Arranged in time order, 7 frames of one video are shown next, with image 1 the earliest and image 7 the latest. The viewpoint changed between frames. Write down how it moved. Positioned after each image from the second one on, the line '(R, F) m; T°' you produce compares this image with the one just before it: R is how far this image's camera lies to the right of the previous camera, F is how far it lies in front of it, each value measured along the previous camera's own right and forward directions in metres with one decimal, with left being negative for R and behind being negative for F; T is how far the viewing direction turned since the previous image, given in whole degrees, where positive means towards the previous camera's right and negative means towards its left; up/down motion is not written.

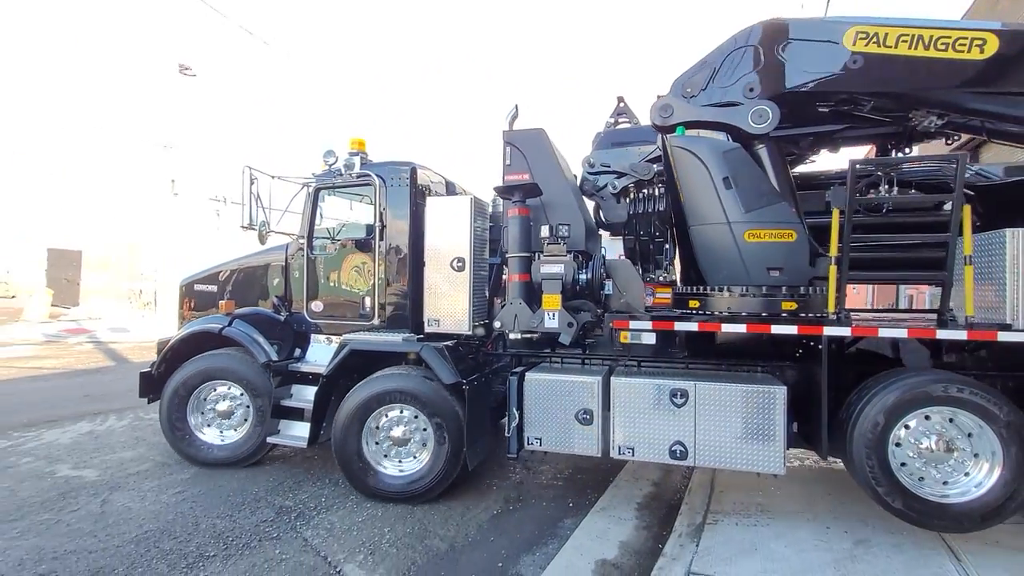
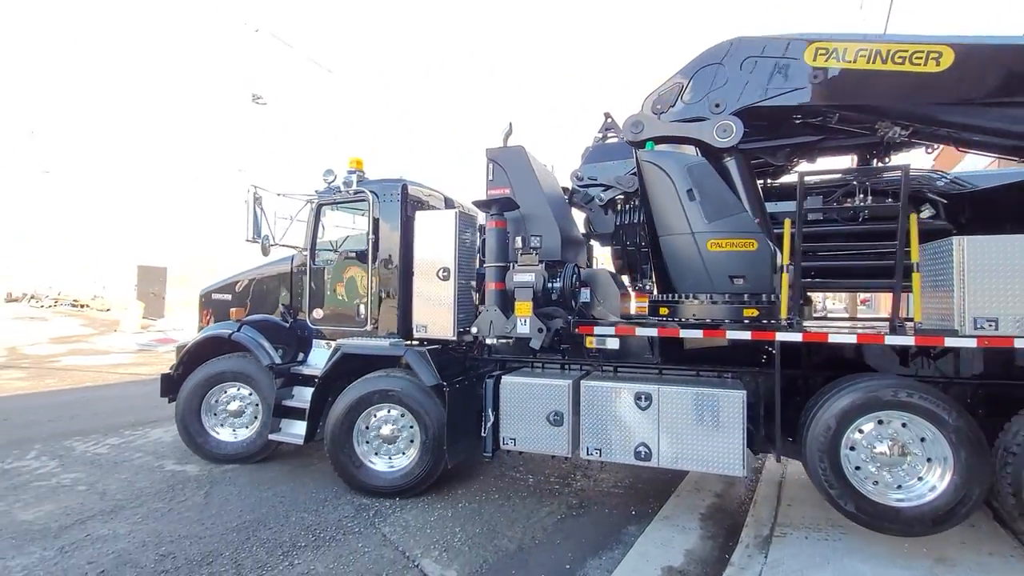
(-0.2, -0.4) m; -6°
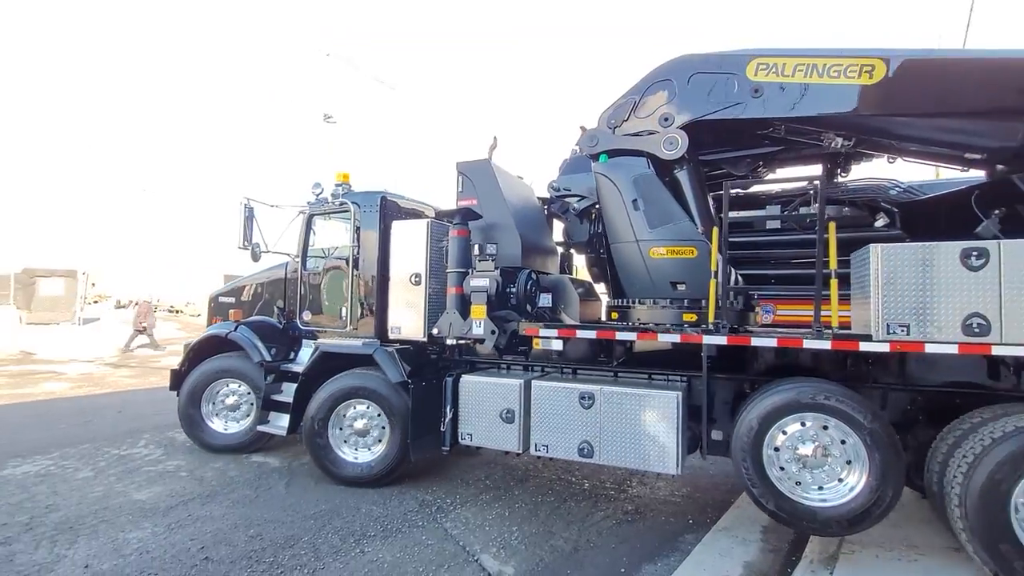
(+0.1, -0.3) m; -7°
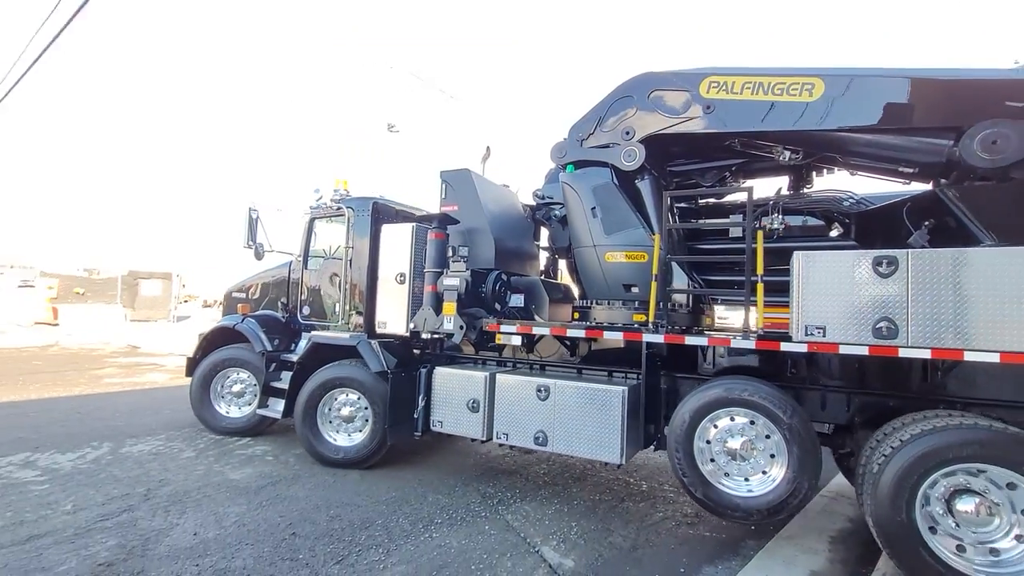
(-0.1, -0.3) m; -6°
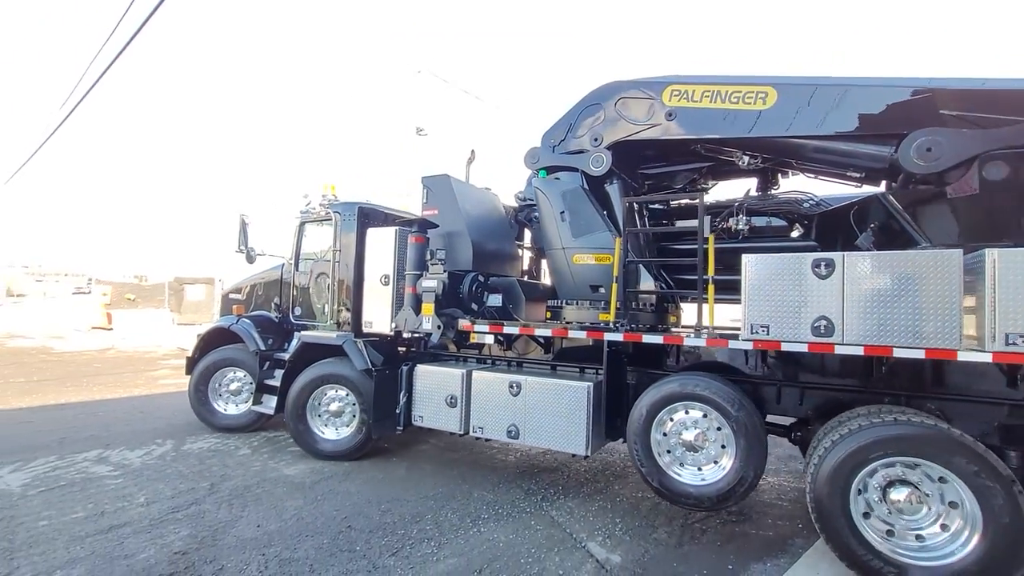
(-0.3, -0.2) m; -3°
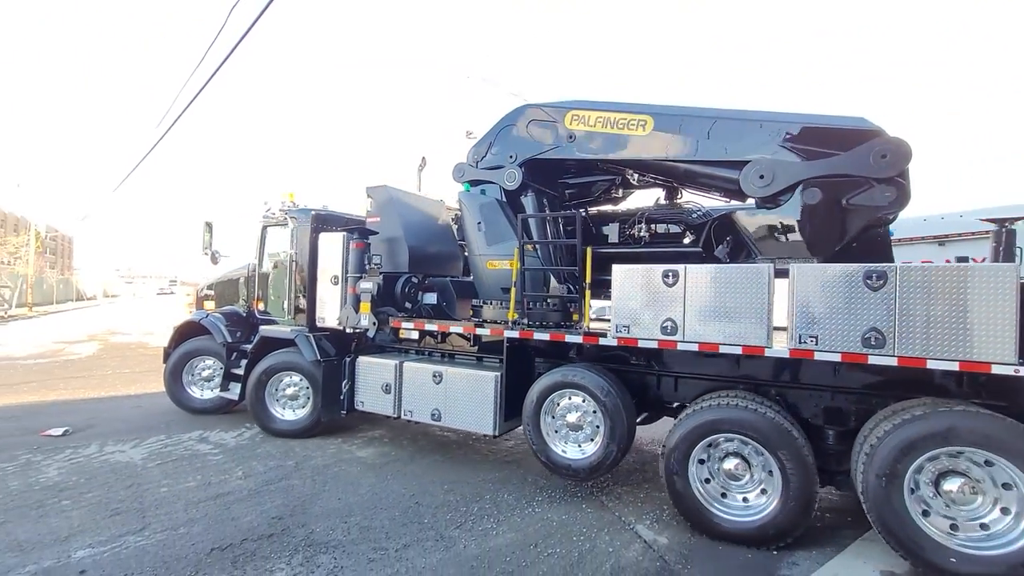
(0.0, -0.6) m; -6°
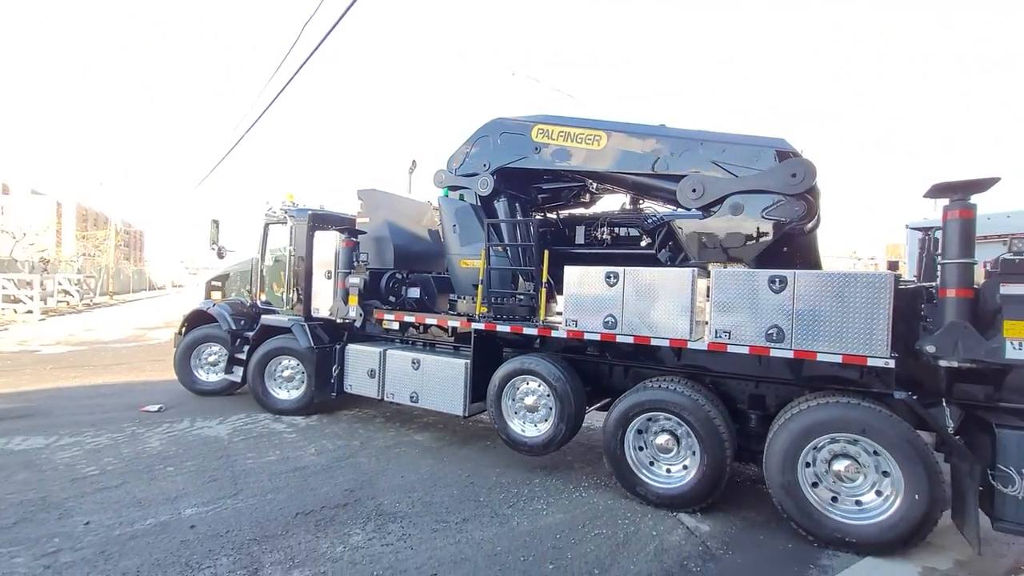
(-0.2, -0.6) m; -5°
